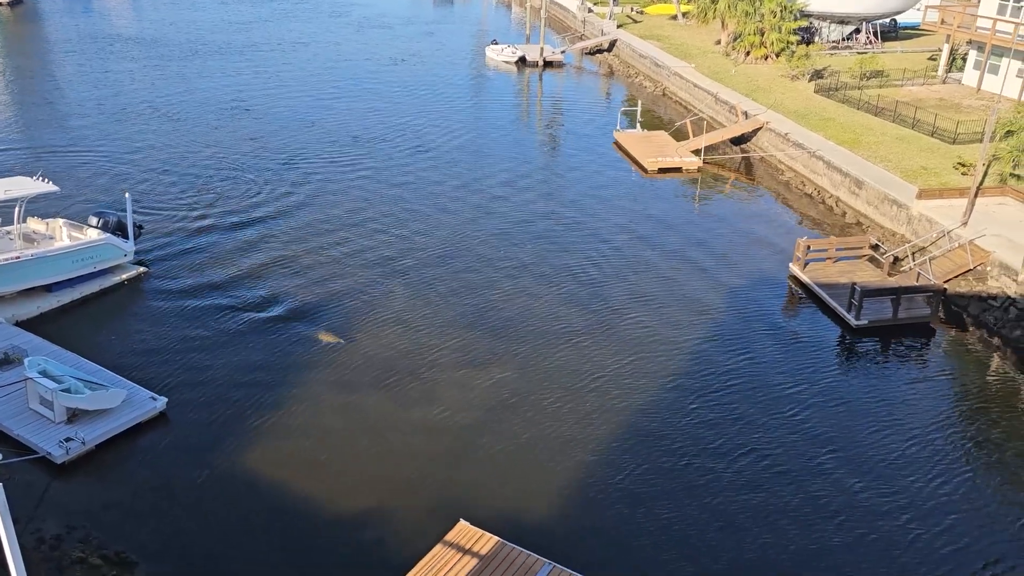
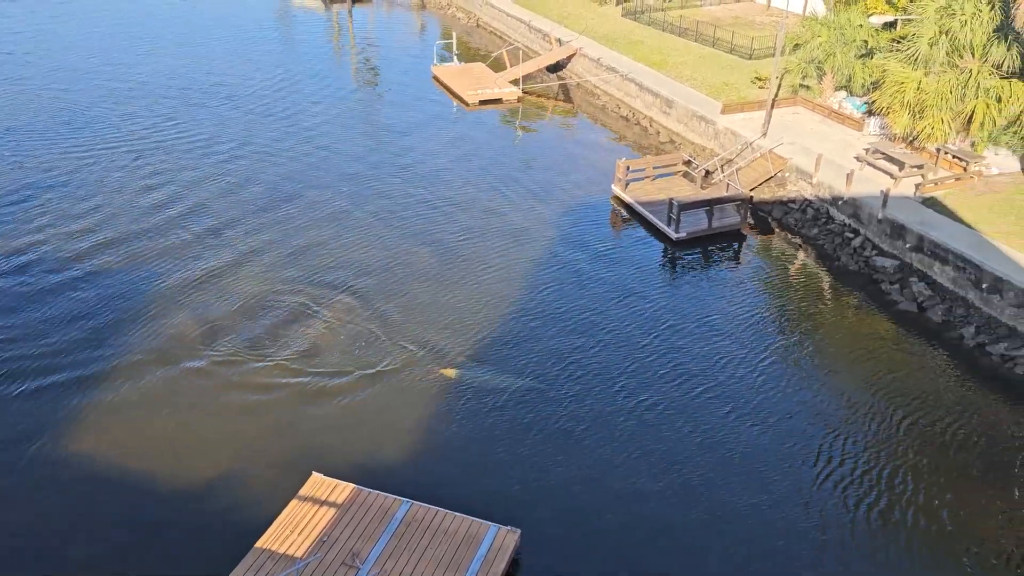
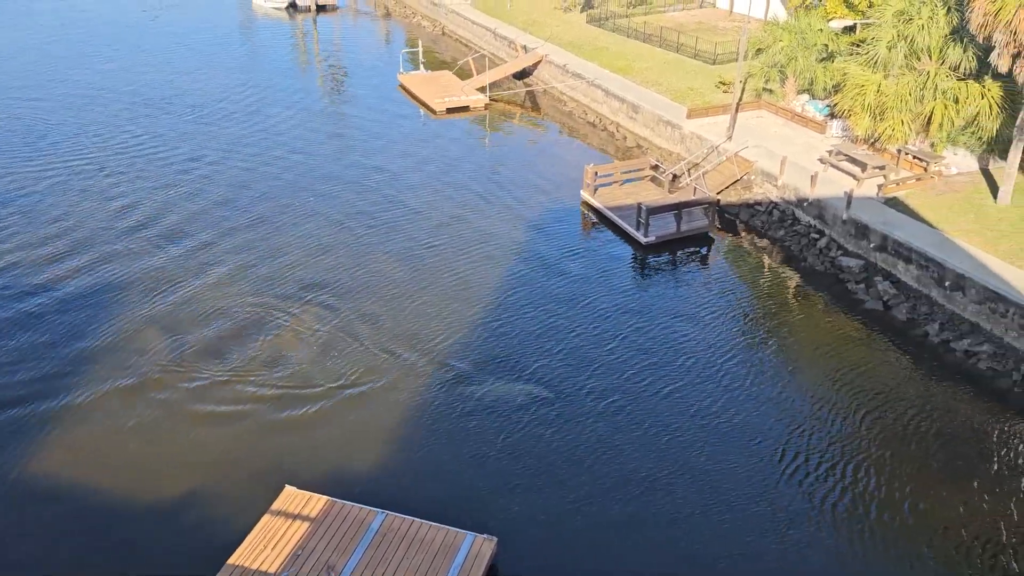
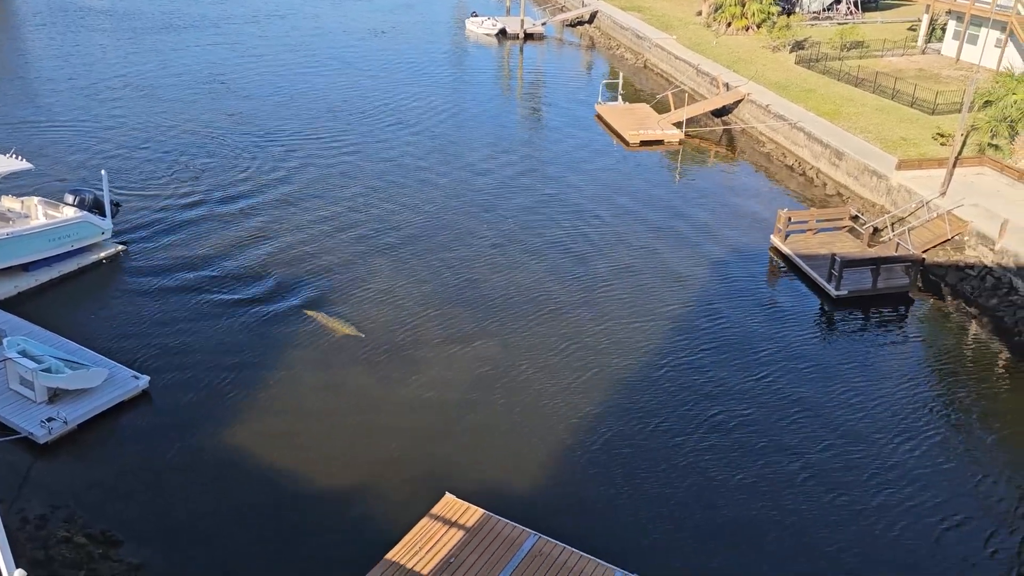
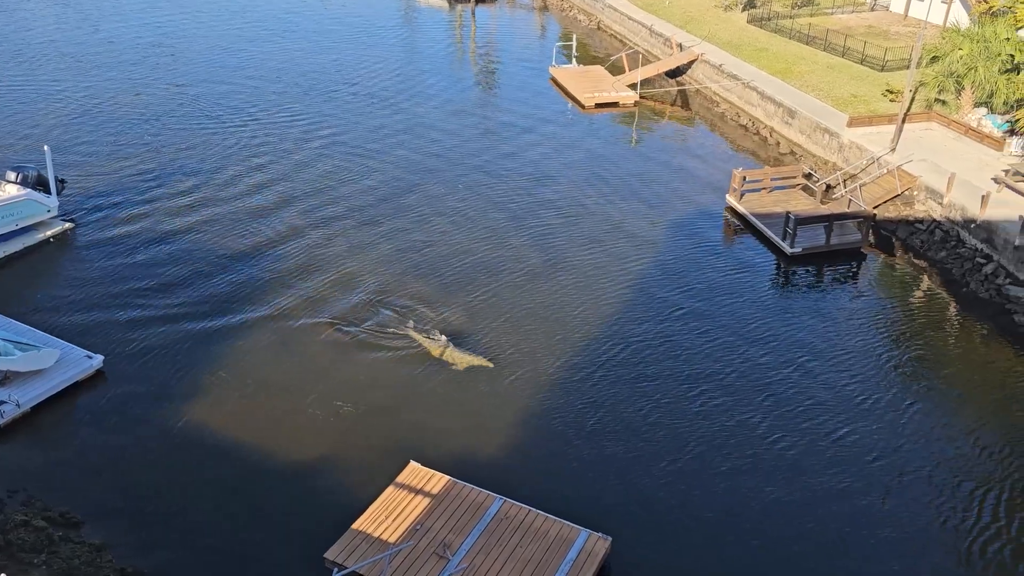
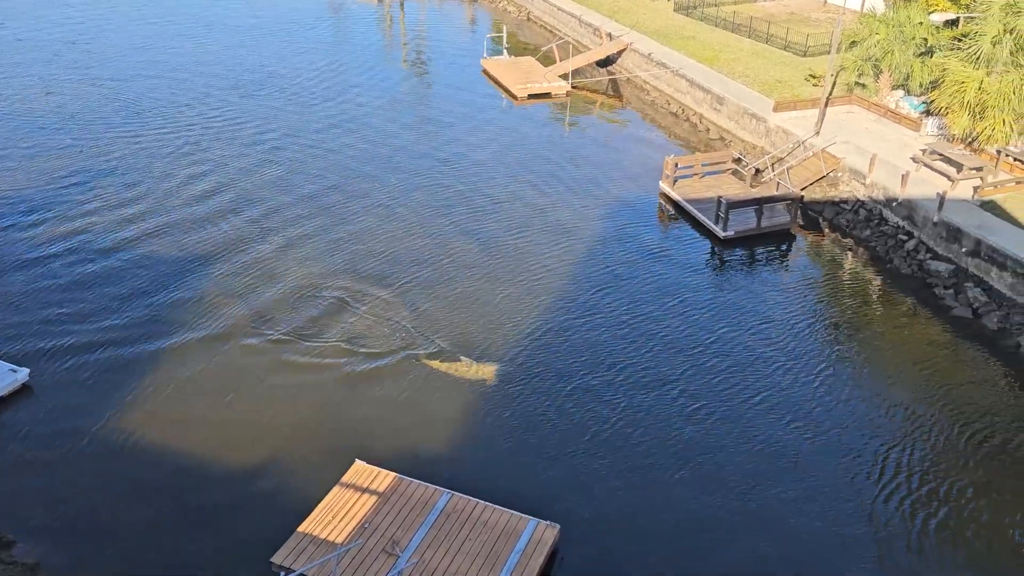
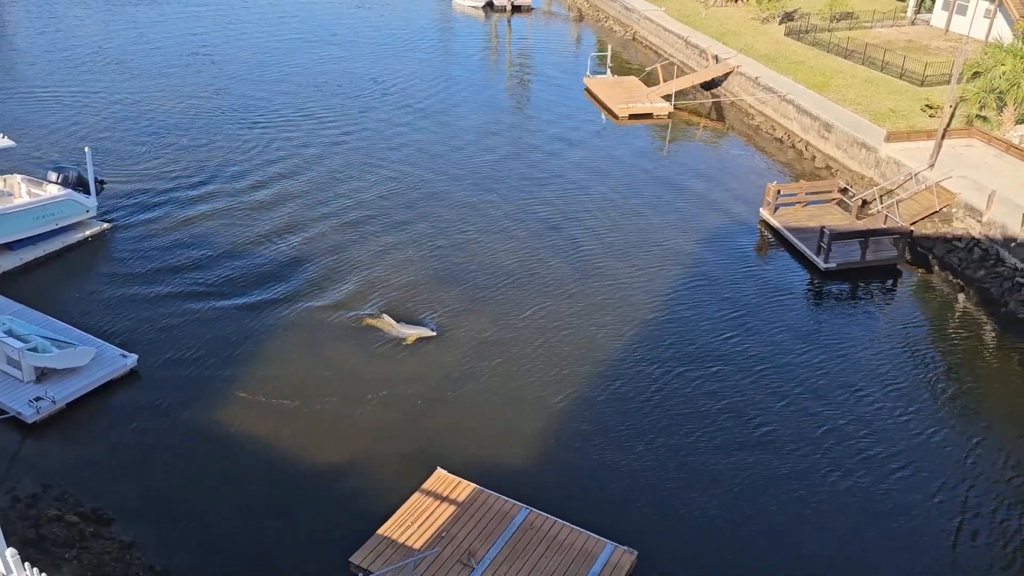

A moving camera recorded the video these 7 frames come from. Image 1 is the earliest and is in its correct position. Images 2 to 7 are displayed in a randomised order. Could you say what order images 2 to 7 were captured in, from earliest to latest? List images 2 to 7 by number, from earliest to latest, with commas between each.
4, 7, 5, 6, 2, 3
